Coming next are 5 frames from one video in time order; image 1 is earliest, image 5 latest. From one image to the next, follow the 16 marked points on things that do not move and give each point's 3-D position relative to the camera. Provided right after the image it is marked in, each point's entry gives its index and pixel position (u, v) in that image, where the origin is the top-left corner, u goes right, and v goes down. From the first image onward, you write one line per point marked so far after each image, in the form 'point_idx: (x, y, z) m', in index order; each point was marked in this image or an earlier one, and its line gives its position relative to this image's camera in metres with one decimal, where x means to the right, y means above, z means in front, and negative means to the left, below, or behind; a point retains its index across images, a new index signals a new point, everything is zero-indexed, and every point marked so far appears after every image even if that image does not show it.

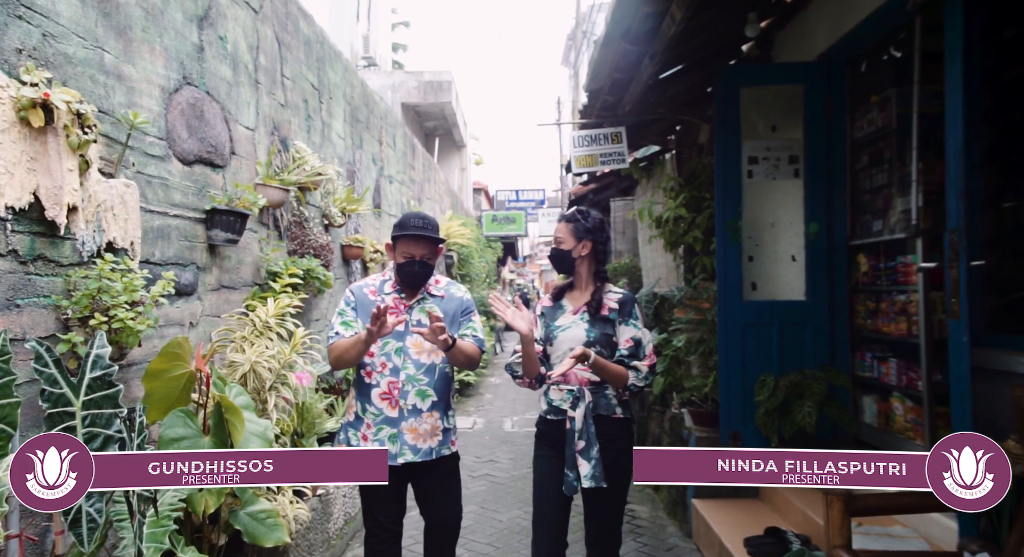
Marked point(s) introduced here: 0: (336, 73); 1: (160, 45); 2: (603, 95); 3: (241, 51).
0: (-1.5, +1.7, +5.9) m
1: (-1.5, +1.0, +3.0) m
2: (+0.7, +1.3, +5.0) m
3: (-1.5, +1.3, +4.0) m
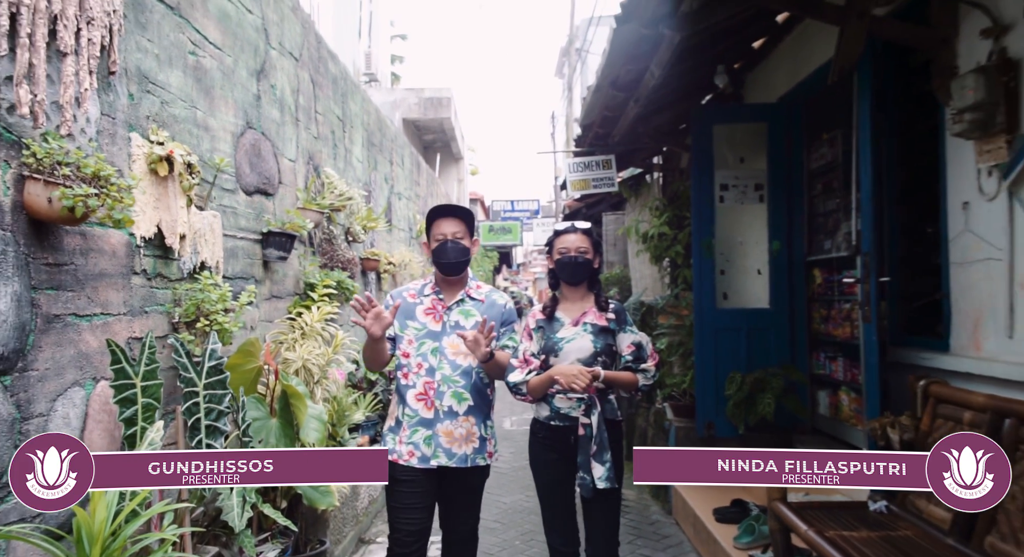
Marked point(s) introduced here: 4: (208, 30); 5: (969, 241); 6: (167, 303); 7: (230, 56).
0: (-1.5, +1.6, +6.6) m
1: (-1.5, +1.0, +3.7) m
2: (+0.7, +1.2, +5.7) m
3: (-1.5, +1.2, +4.7) m
4: (-1.5, +1.2, +3.4) m
5: (+1.9, +0.2, +2.9) m
6: (-1.5, -0.1, +3.0) m
7: (-1.5, +1.2, +3.7) m
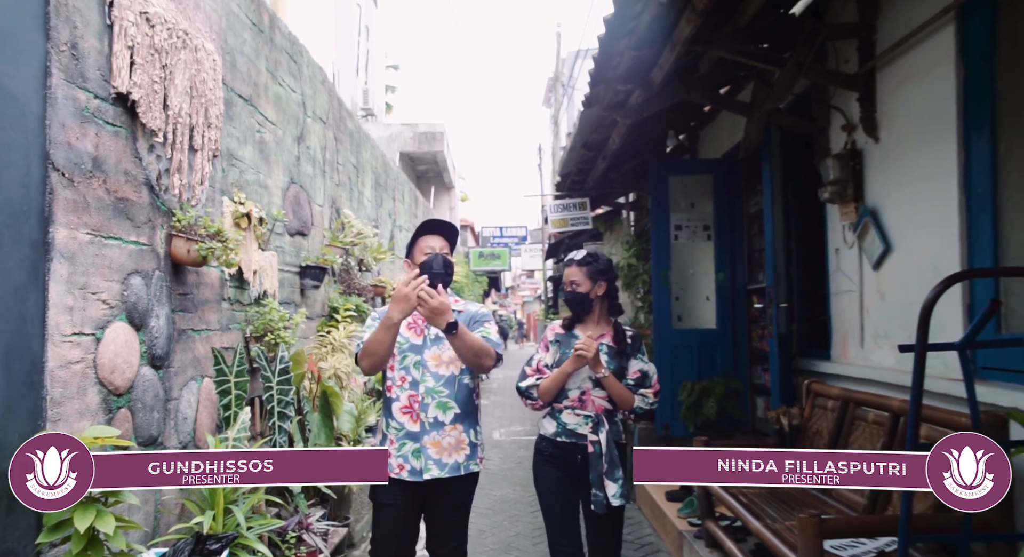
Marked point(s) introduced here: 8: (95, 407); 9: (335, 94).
0: (-1.6, +1.4, +7.7) m
1: (-1.6, +0.8, +4.7) m
2: (+0.6, +1.0, +6.8) m
3: (-1.6, +1.0, +5.7) m
4: (-1.5, +1.1, +4.5) m
5: (+1.8, 0.0, +3.9) m
6: (-1.5, -0.2, +4.0) m
7: (-1.5, +1.0, +4.8) m
8: (-1.5, -0.5, +2.6) m
9: (-1.5, +1.6, +6.2) m
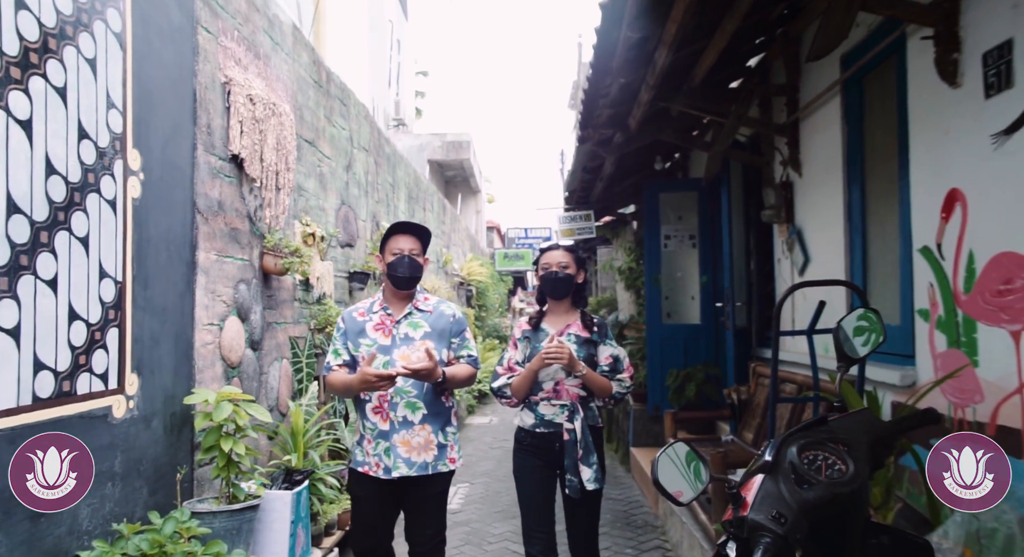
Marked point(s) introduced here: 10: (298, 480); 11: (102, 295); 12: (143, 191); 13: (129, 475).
0: (-1.4, +1.3, +8.8) m
1: (-1.5, +0.8, +5.9) m
2: (+0.7, +1.0, +7.8) m
3: (-1.5, +1.0, +6.8) m
4: (-1.5, +1.0, +5.6) m
5: (+1.9, 0.0, +4.9) m
6: (-1.5, -0.3, +5.1) m
7: (-1.5, +1.0, +5.9) m
8: (-1.5, -0.5, +3.7) m
9: (-1.4, +1.6, +7.3) m
10: (-1.1, -1.0, +3.7) m
11: (-1.5, -0.1, +2.7) m
12: (-1.5, +0.4, +2.9) m
13: (-1.5, -0.8, +2.8) m
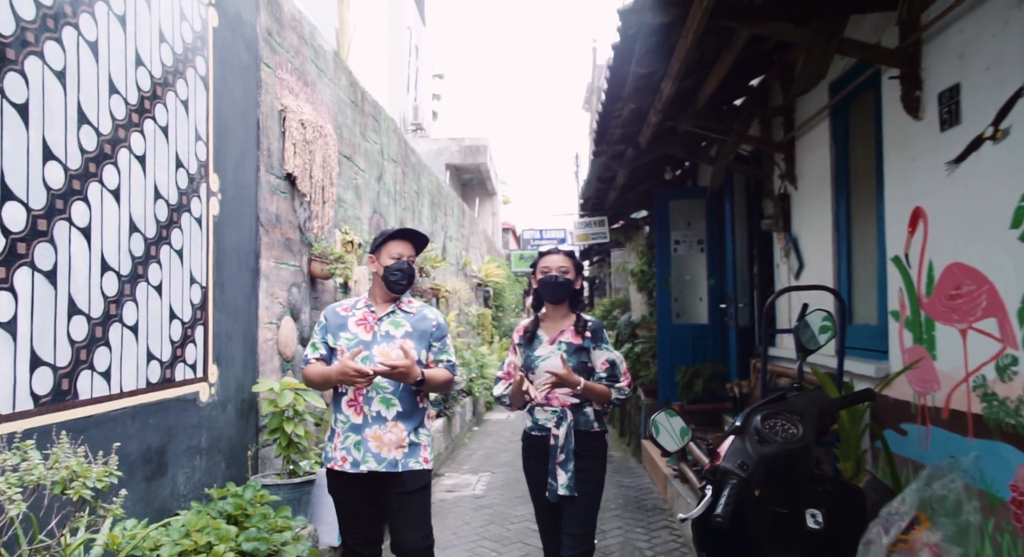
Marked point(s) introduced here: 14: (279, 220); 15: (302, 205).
0: (-1.1, +1.3, +9.3) m
1: (-1.3, +0.7, +6.4) m
2: (+1.0, +0.9, +8.3) m
3: (-1.3, +1.0, +7.3) m
4: (-1.3, +1.0, +6.1) m
5: (+2.0, 0.0, +5.3) m
6: (-1.3, -0.3, +5.6) m
7: (-1.3, +0.9, +6.4) m
8: (-1.4, -0.5, +4.2) m
9: (-1.2, +1.6, +7.8) m
10: (-1.0, -1.1, +4.2) m
11: (-1.4, -0.1, +3.2) m
12: (-1.4, +0.3, +3.4) m
13: (-1.4, -0.8, +3.3) m
14: (-1.4, +0.4, +4.2) m
15: (-1.4, +0.5, +4.6) m
